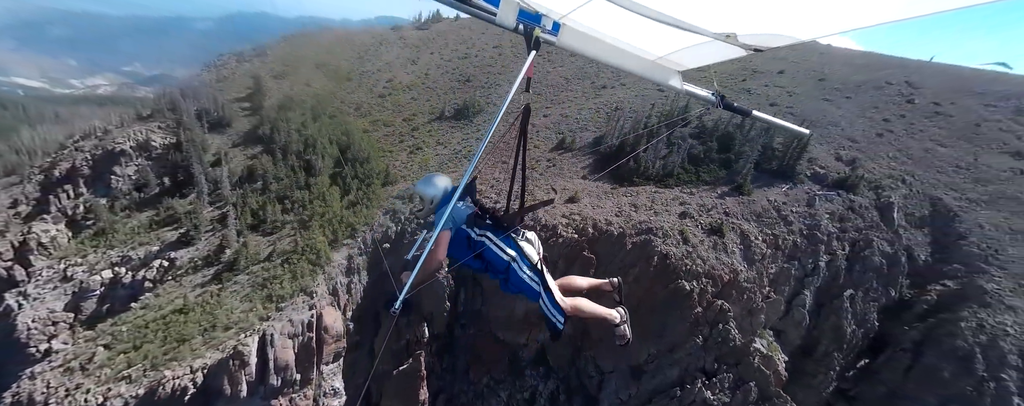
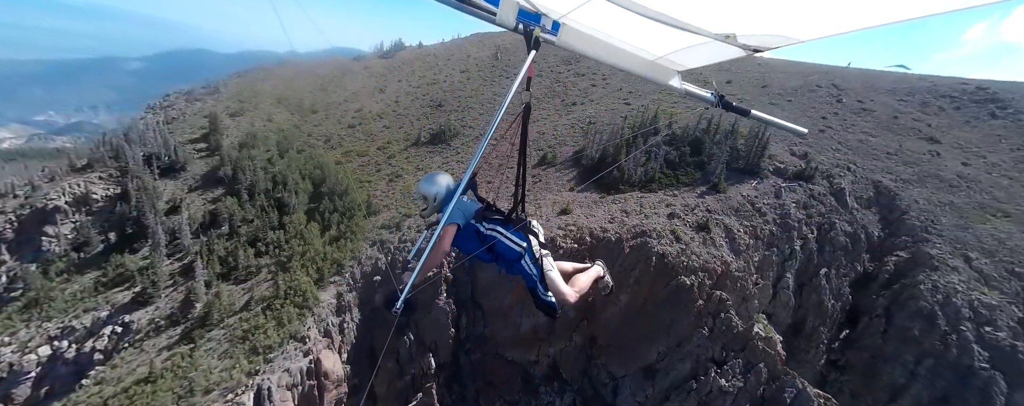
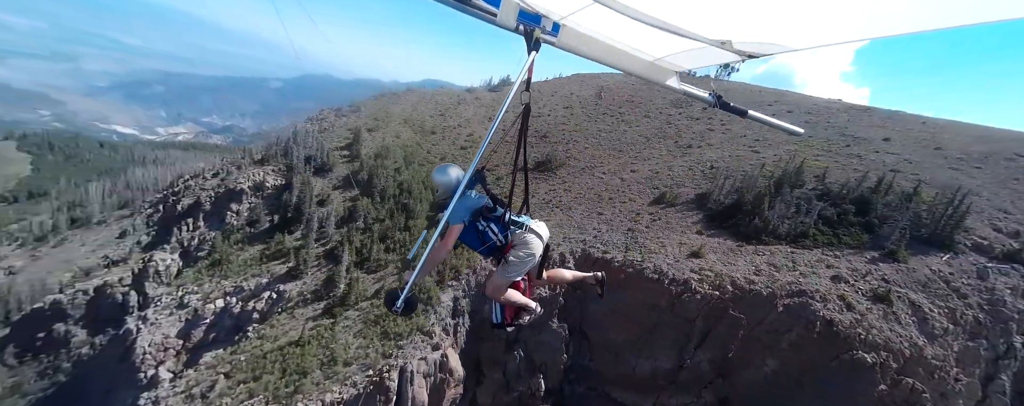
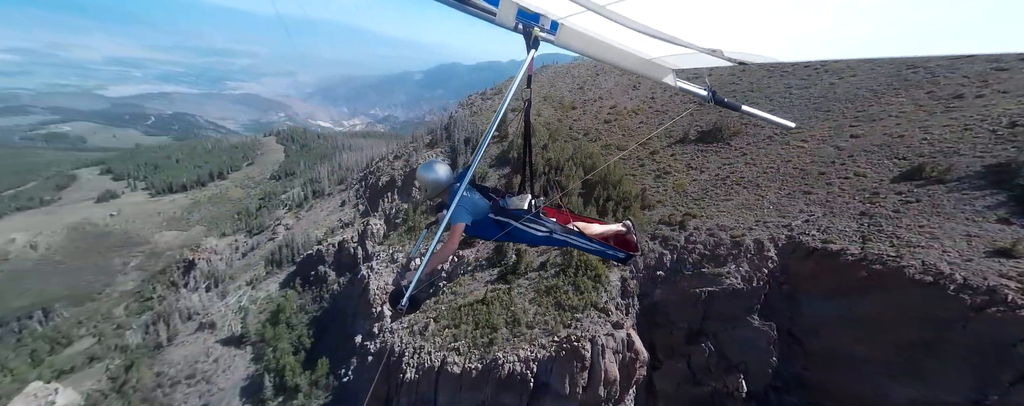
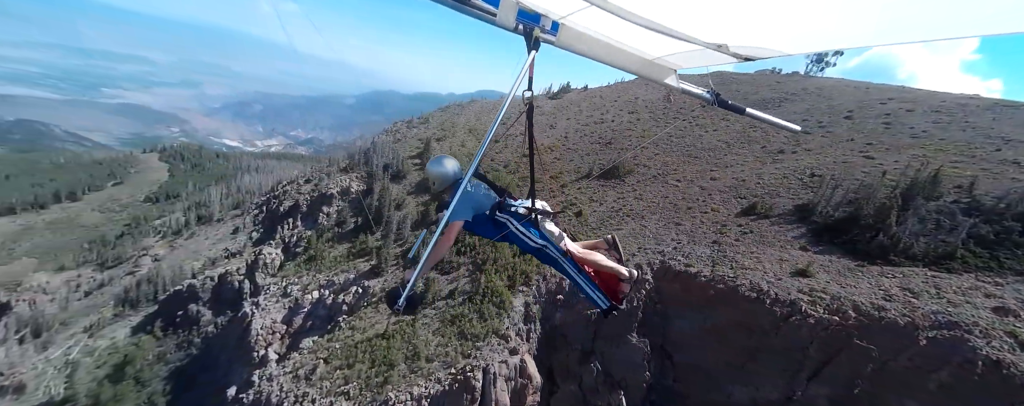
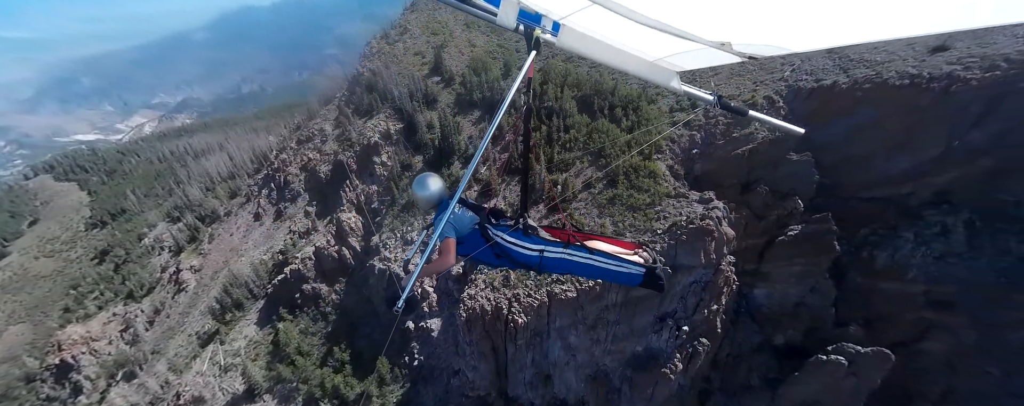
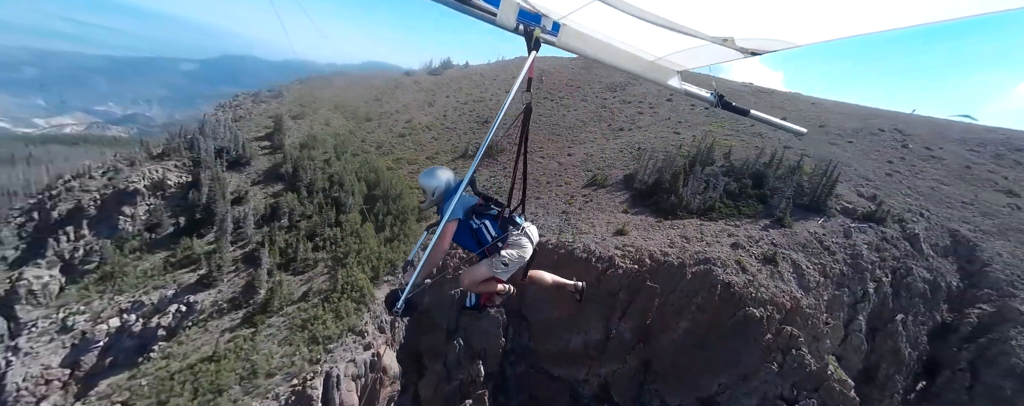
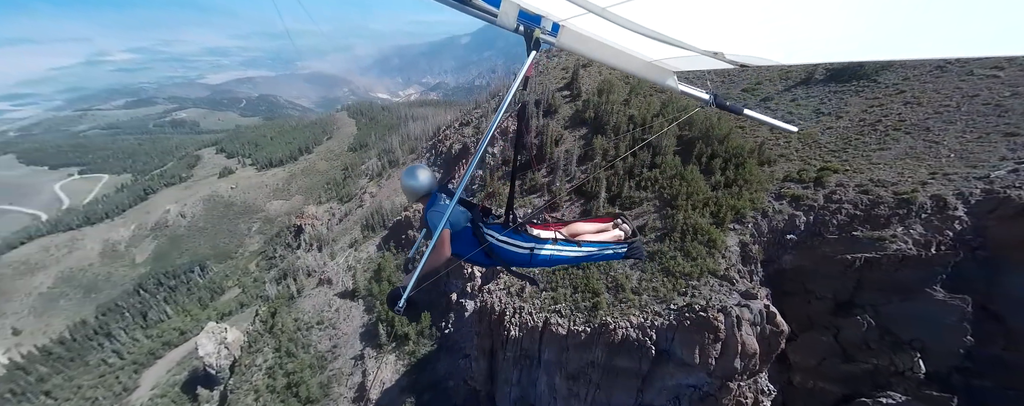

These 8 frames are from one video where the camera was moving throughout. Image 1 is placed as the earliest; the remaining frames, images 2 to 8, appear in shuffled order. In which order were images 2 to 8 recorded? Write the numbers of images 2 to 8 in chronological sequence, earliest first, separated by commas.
2, 7, 3, 5, 4, 8, 6
